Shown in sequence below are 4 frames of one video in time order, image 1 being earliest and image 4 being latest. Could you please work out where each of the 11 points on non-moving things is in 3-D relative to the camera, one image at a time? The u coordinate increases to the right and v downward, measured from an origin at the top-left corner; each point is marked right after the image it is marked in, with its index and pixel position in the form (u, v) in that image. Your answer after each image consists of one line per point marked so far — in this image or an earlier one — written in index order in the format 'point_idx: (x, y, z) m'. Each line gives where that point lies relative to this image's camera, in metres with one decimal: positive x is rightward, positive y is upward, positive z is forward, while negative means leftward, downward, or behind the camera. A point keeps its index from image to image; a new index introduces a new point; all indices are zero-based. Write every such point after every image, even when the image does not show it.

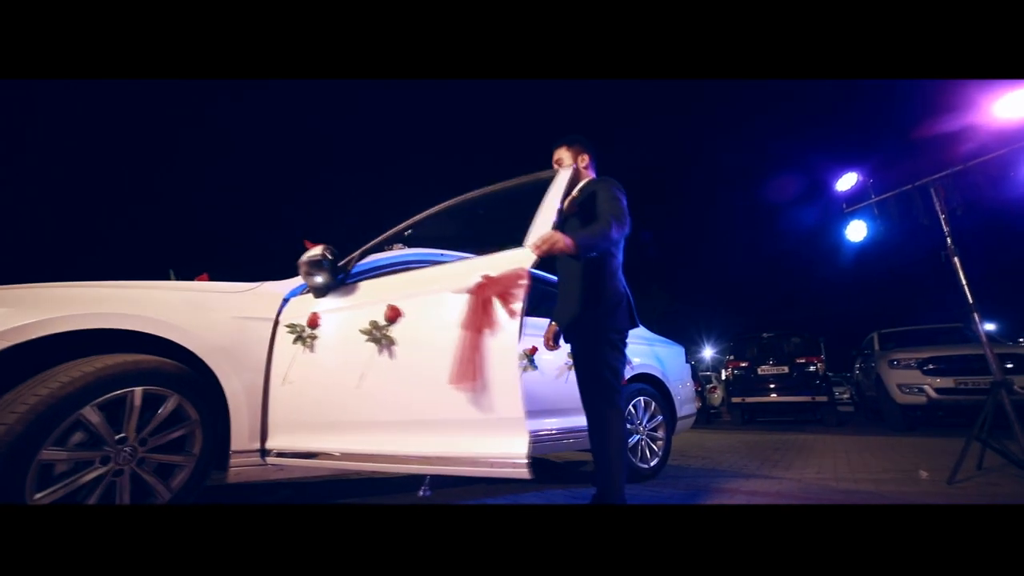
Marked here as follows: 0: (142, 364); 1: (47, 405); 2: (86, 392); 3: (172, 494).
0: (-1.7, -0.4, +3.0) m
1: (-2.0, -0.5, +2.7) m
2: (-1.9, -0.5, +2.8) m
3: (-1.6, -1.0, +3.0) m
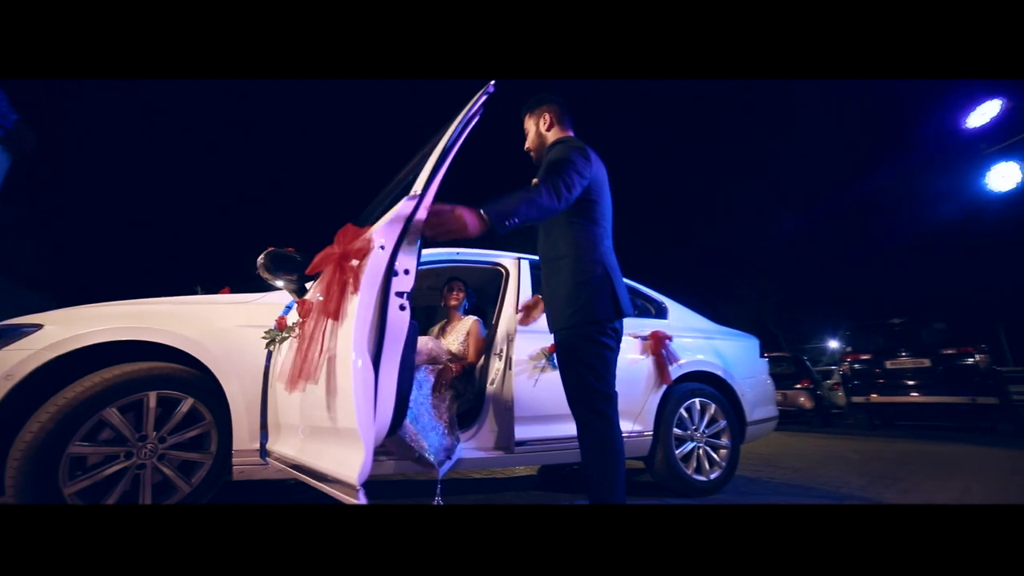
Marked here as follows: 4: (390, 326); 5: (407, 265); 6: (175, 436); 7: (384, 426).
0: (-1.8, -0.4, +3.3) m
1: (-2.1, -0.6, +3.1) m
2: (-2.0, -0.5, +3.2) m
3: (-1.7, -1.1, +3.3) m
4: (-0.5, -0.1, +2.5) m
5: (-0.4, +0.1, +2.6) m
6: (-1.8, -0.8, +3.3) m
7: (-0.6, -0.6, +2.6) m
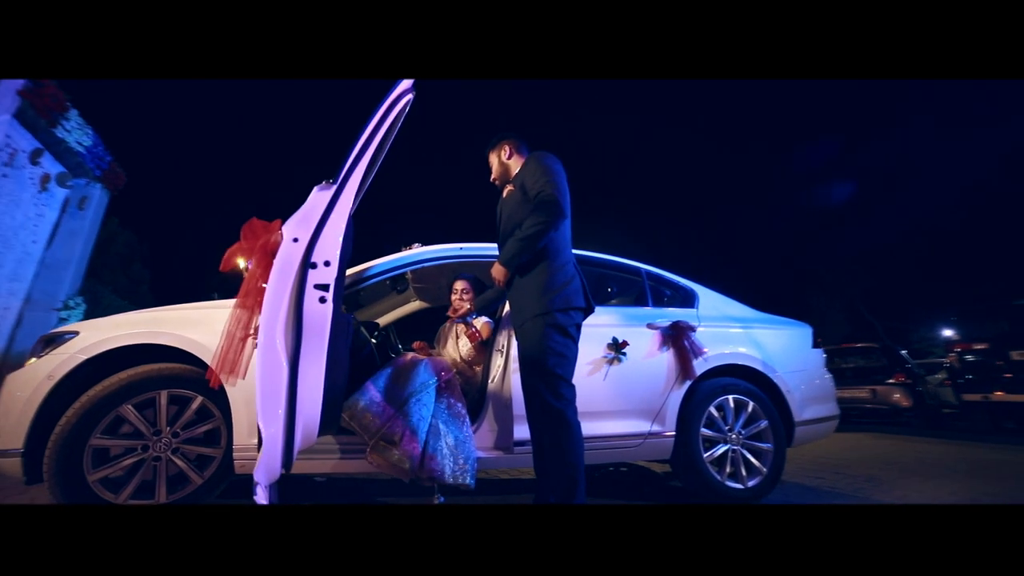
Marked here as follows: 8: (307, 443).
0: (-1.9, -0.5, +3.5) m
1: (-2.3, -0.6, +3.4) m
2: (-2.1, -0.6, +3.5) m
3: (-1.7, -1.1, +3.5) m
4: (-0.8, -0.1, +2.5) m
5: (-0.7, +0.1, +2.6) m
6: (-1.8, -0.8, +3.6) m
7: (-0.8, -0.5, +2.6) m
8: (-0.9, -0.7, +2.7) m
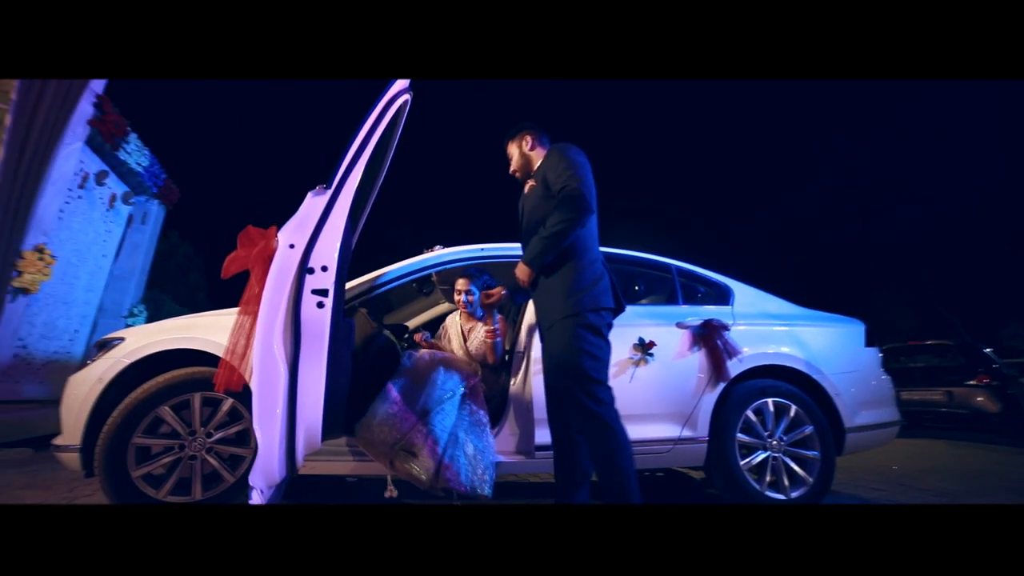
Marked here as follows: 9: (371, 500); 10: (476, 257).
0: (-1.8, -0.5, +3.7) m
1: (-2.2, -0.7, +3.6) m
2: (-2.0, -0.6, +3.6) m
3: (-1.6, -1.1, +3.7) m
4: (-0.8, -0.1, +2.5) m
5: (-0.8, +0.1, +2.6) m
6: (-1.7, -0.8, +3.7) m
7: (-0.8, -0.6, +2.6) m
8: (-0.9, -0.7, +2.7) m
9: (-0.8, -1.3, +3.9) m
10: (-0.2, +0.2, +3.9) m
